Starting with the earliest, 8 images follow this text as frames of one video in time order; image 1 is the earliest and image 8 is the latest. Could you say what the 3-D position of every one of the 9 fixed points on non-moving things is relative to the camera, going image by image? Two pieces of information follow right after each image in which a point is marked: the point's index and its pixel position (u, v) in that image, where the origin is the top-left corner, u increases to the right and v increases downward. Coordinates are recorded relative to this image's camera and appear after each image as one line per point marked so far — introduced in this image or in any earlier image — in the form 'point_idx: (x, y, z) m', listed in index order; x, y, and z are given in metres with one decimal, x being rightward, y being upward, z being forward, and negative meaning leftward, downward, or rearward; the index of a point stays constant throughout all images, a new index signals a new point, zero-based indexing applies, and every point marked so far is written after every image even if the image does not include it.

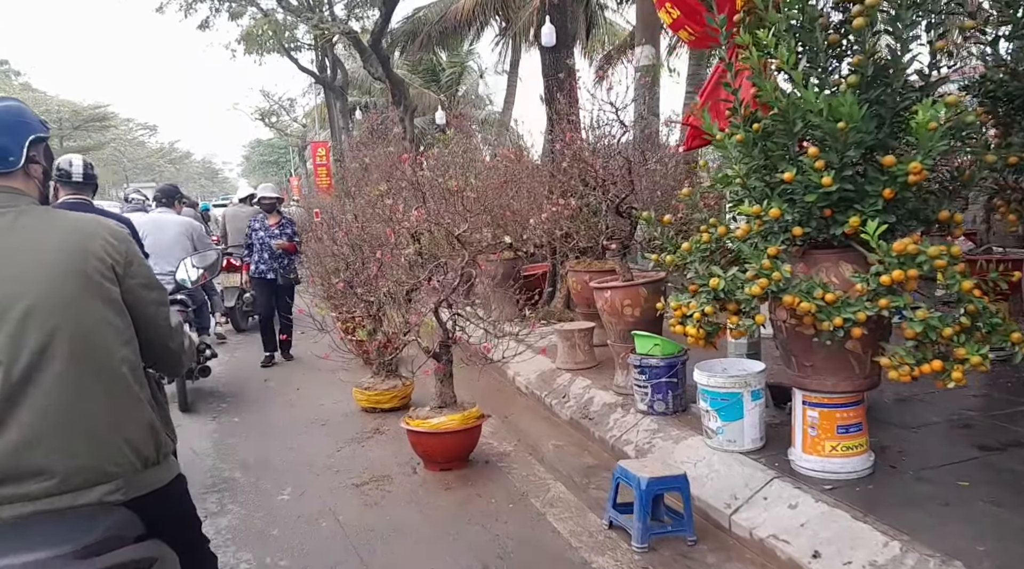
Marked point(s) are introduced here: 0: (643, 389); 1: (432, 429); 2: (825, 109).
0: (+0.9, -0.8, +5.3) m
1: (-0.5, -1.0, +4.9) m
2: (+1.5, +0.8, +3.6) m
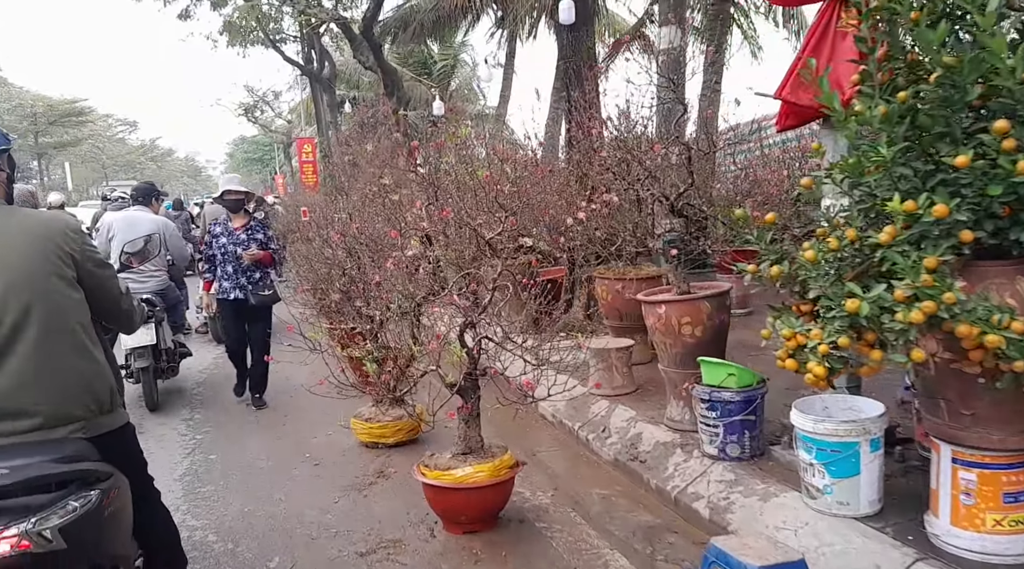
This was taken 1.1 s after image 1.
0: (+1.2, -0.8, +4.3) m
1: (-0.3, -1.0, +3.9) m
2: (+1.8, +0.8, +2.6) m
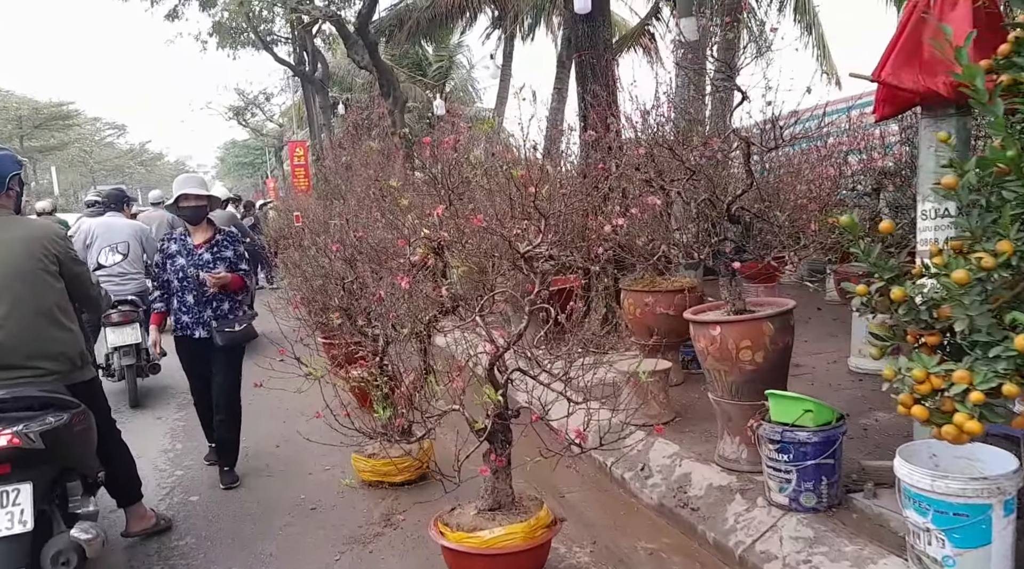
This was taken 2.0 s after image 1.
0: (+1.3, -0.9, +3.7) m
1: (-0.1, -1.1, +3.2) m
2: (+1.9, +0.7, +1.9) m
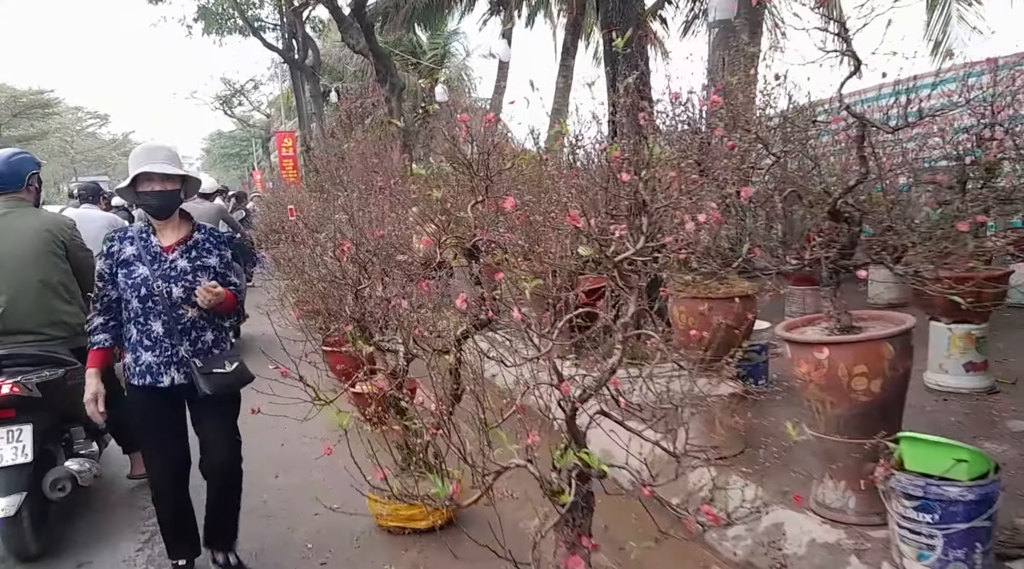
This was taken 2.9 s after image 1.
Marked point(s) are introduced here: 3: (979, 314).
0: (+1.6, -1.0, +2.9) m
1: (+0.2, -1.2, +2.4) m
2: (+2.3, +0.6, +1.2) m
3: (+3.2, -0.2, +5.2) m
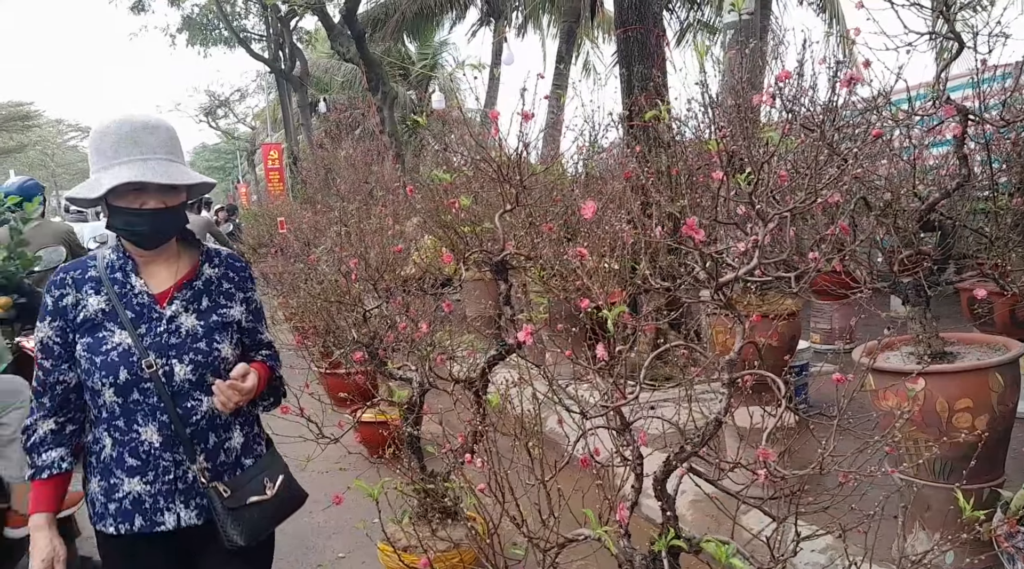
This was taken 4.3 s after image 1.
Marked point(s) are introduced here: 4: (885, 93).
0: (+1.8, -1.1, +2.4) m
1: (+0.4, -1.3, +1.9) m
2: (+2.5, +0.6, +0.7) m
3: (+3.4, -0.3, +4.7) m
4: (+1.8, +0.9, +3.5) m
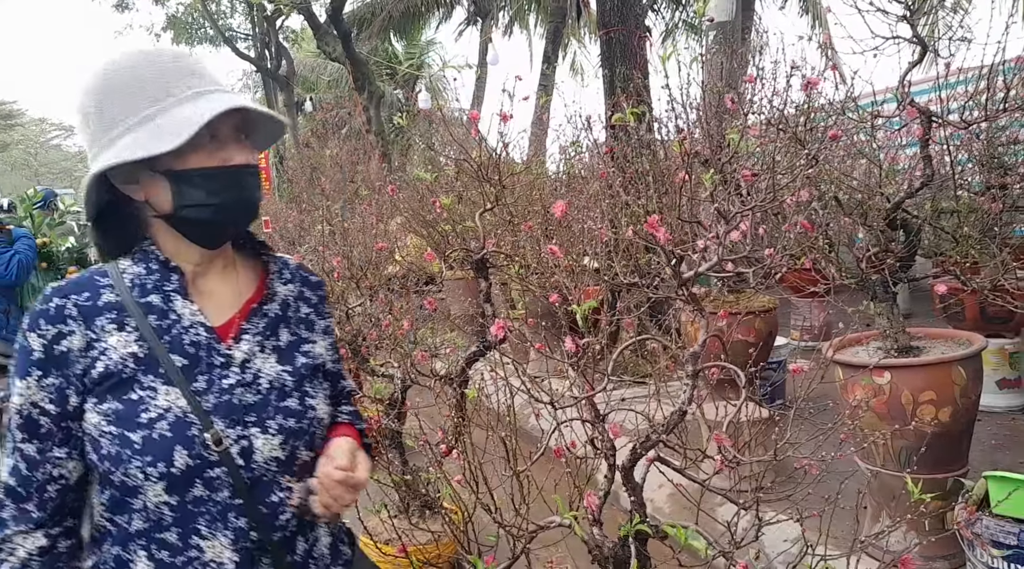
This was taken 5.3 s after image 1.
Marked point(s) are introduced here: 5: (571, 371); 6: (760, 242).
0: (+1.7, -1.0, +2.5) m
1: (+0.3, -1.3, +2.0) m
2: (+2.4, +0.6, +0.8) m
3: (+3.2, -0.3, +4.9) m
4: (+1.7, +0.9, +3.6) m
5: (+0.2, -0.3, +3.0) m
6: (+1.2, +0.2, +3.7) m
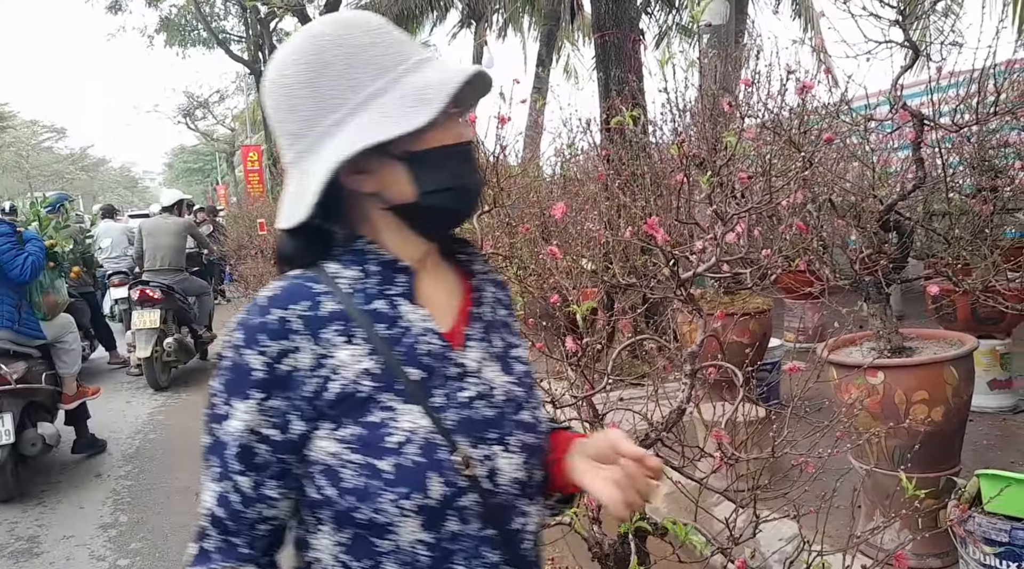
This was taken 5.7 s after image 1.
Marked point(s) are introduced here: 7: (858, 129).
0: (+1.7, -1.1, +2.6) m
1: (+0.3, -1.3, +2.0) m
2: (+2.4, +0.6, +0.9) m
3: (+3.2, -0.3, +4.9) m
4: (+1.6, +0.9, +3.6) m
5: (+0.2, -0.4, +3.0) m
6: (+1.2, +0.2, +3.7) m
7: (+1.7, +0.8, +3.7) m
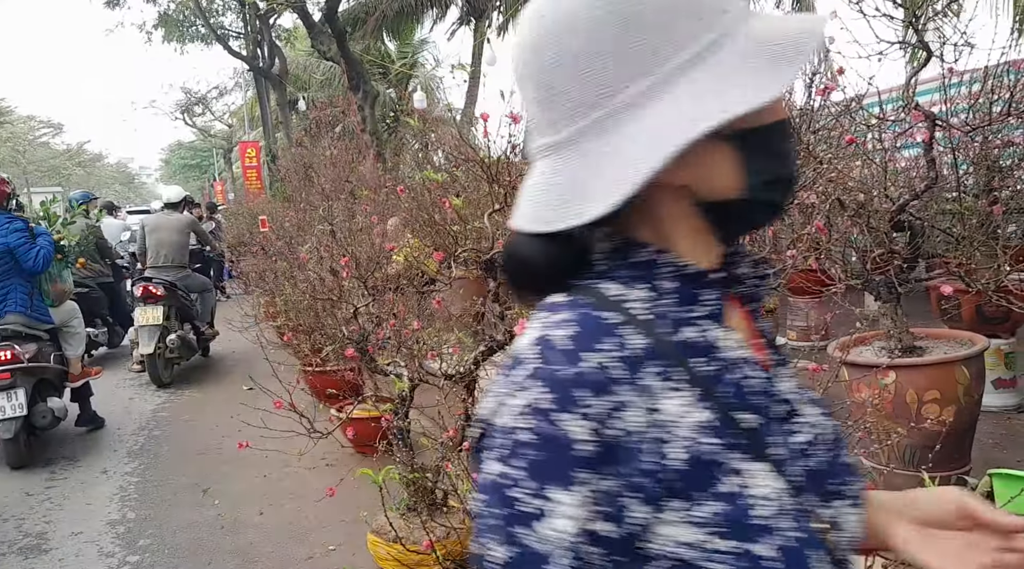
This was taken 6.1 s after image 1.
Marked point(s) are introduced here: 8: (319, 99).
0: (+1.8, -1.1, +2.6) m
1: (+0.3, -1.3, +2.0) m
2: (+2.5, +0.6, +0.9) m
3: (+3.3, -0.3, +4.9) m
4: (+1.7, +0.9, +3.6) m
5: (+0.3, -0.4, +3.0) m
6: (+1.3, +0.2, +3.8) m
7: (+1.8, +0.8, +3.7) m
8: (-5.0, +4.9, +19.6) m
